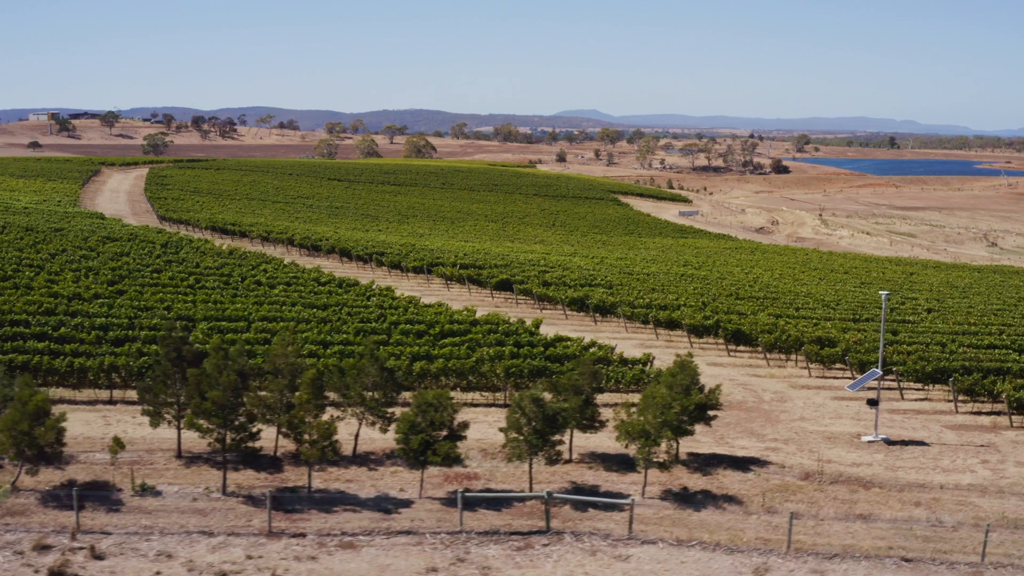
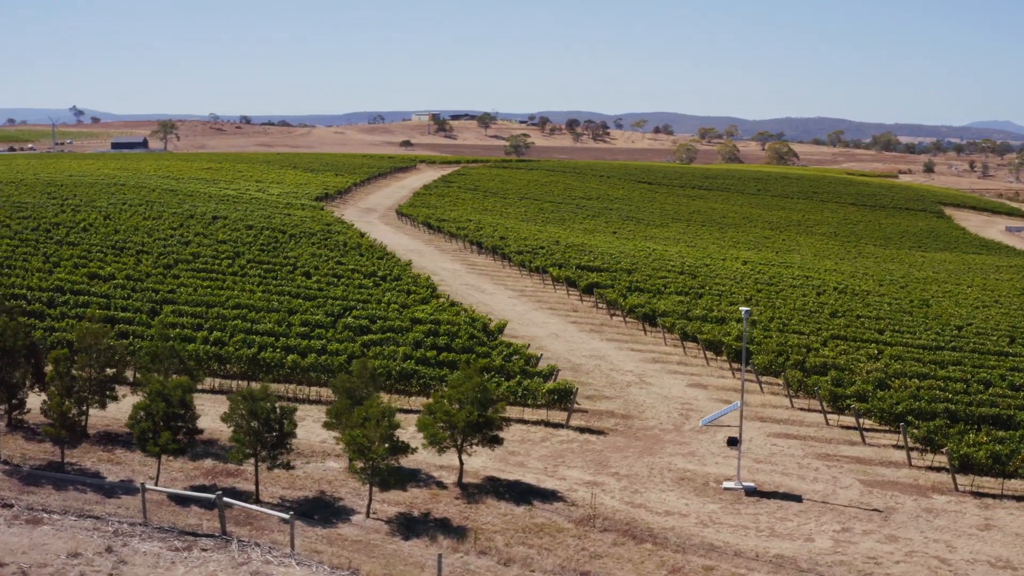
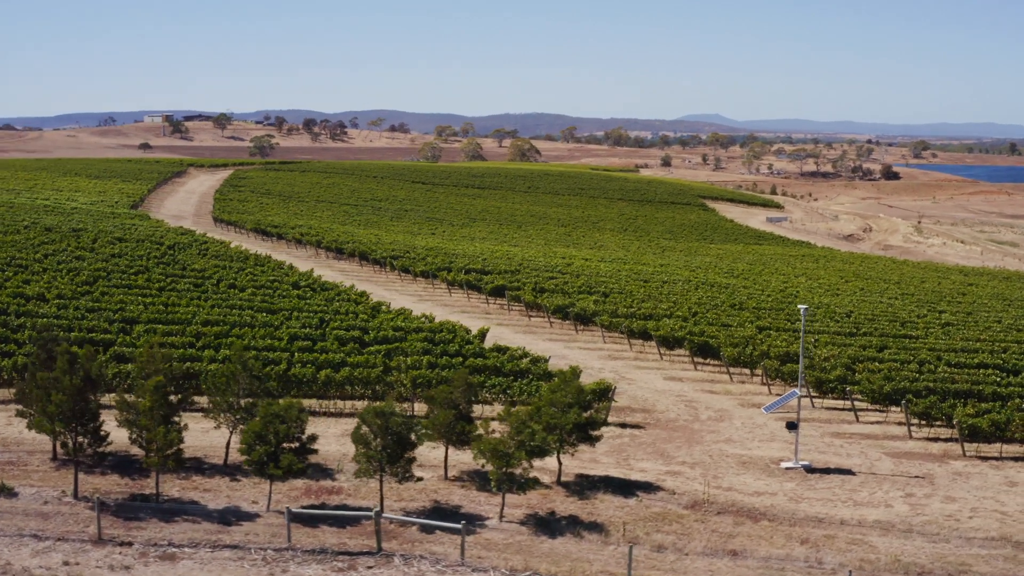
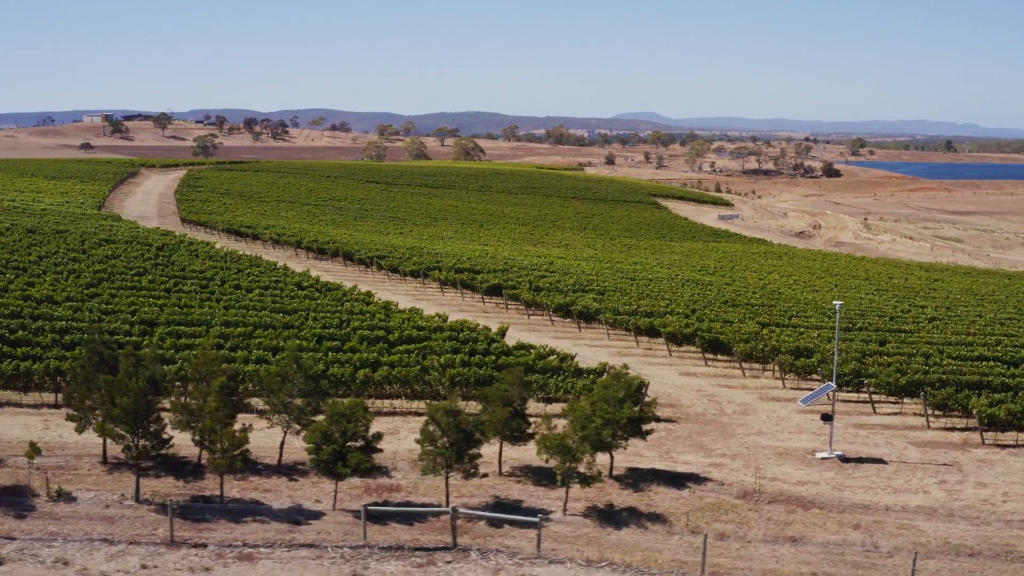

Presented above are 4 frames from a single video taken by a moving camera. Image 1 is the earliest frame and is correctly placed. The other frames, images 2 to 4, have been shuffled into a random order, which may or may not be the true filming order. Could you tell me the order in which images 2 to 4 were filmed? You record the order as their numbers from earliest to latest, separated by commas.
4, 3, 2
